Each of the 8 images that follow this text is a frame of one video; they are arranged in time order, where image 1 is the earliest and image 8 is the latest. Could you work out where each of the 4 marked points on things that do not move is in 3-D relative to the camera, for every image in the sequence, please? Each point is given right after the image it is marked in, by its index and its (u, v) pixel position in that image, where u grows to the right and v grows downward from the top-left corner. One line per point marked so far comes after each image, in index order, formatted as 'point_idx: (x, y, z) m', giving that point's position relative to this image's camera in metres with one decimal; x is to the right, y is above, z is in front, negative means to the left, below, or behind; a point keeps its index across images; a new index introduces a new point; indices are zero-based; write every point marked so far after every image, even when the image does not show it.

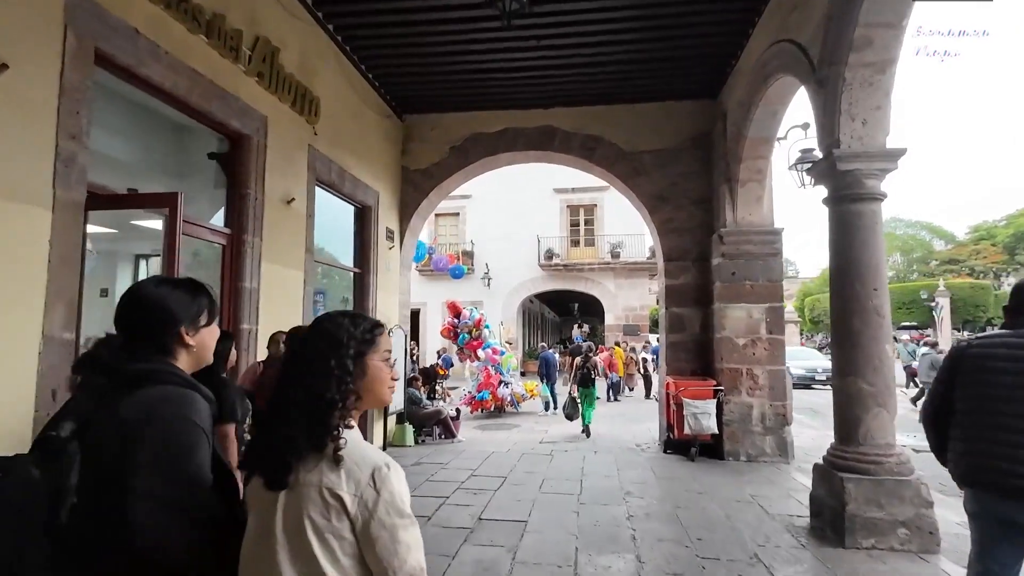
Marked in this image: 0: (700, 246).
0: (+2.4, +0.5, +7.1) m
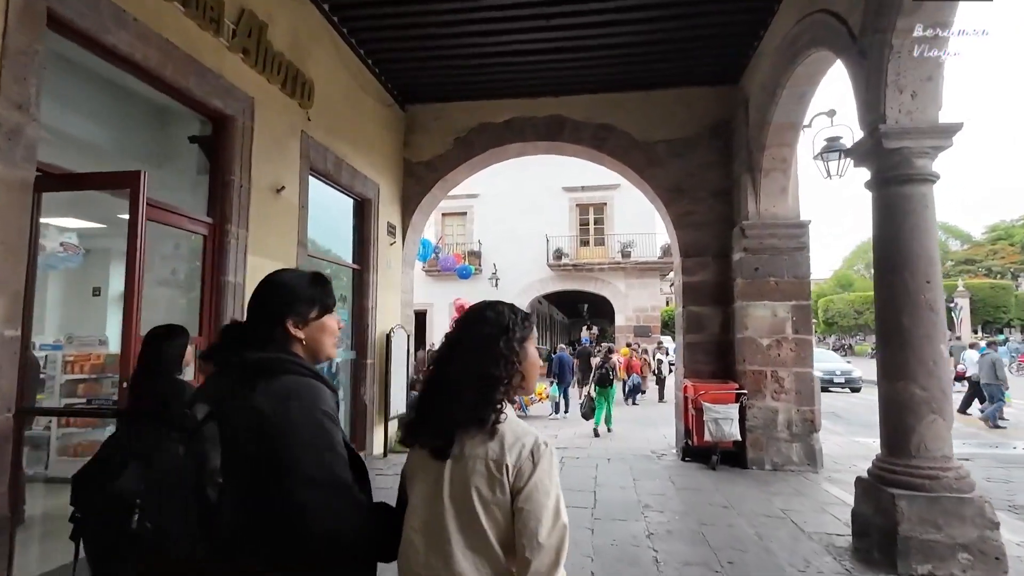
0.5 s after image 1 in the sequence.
0: (+2.5, +0.6, +6.7) m
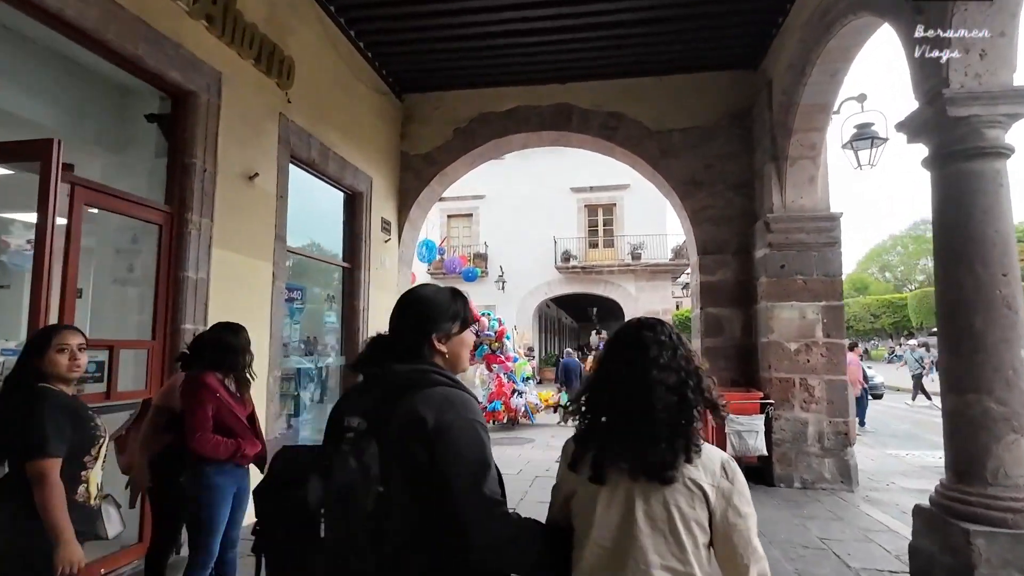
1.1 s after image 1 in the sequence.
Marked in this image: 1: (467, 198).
0: (+2.5, +0.6, +6.2) m
1: (-1.6, +3.2, +19.8) m
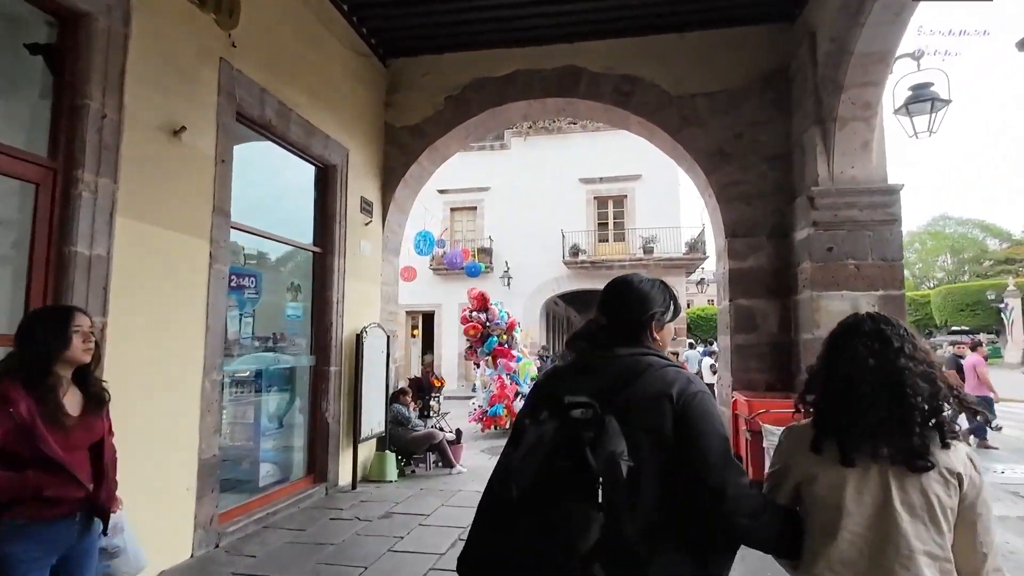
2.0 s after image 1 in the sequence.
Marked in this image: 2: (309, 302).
0: (+2.5, +0.7, +5.3) m
1: (-1.4, +3.3, +19.0) m
2: (-1.8, -0.1, +5.0) m
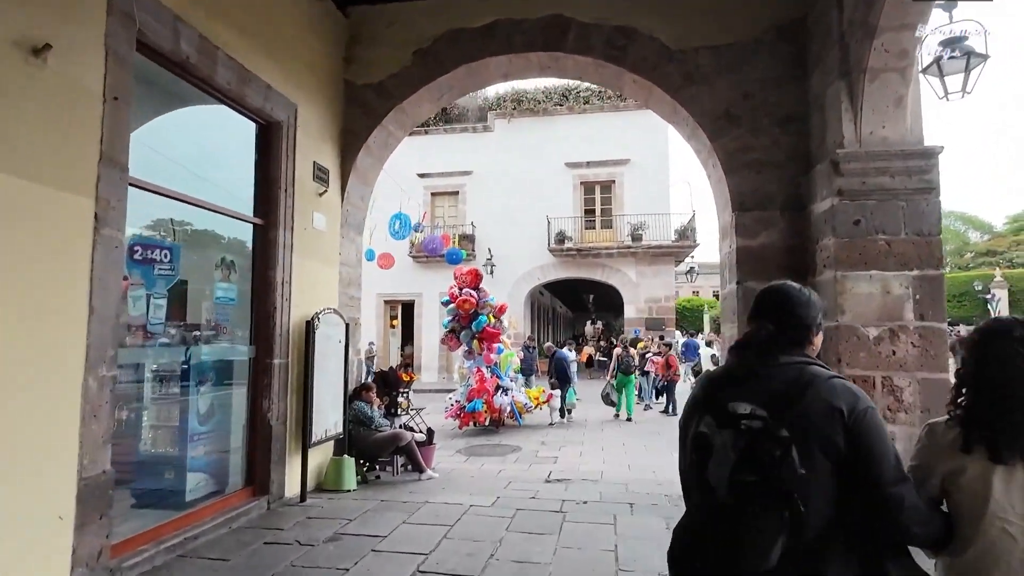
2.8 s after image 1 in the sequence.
0: (+2.3, +0.8, +4.7) m
1: (-1.9, +3.7, +18.2) m
2: (-2.0, 0.0, +4.3) m
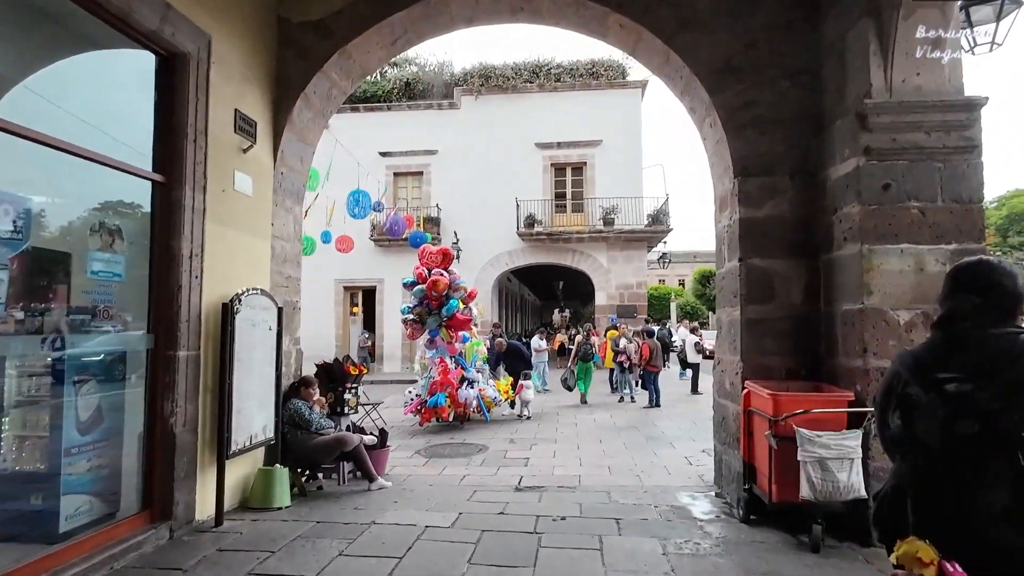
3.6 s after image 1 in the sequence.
0: (+2.1, +1.0, +4.0) m
1: (-2.9, +4.1, +17.2) m
2: (-2.2, +0.2, +3.4) m
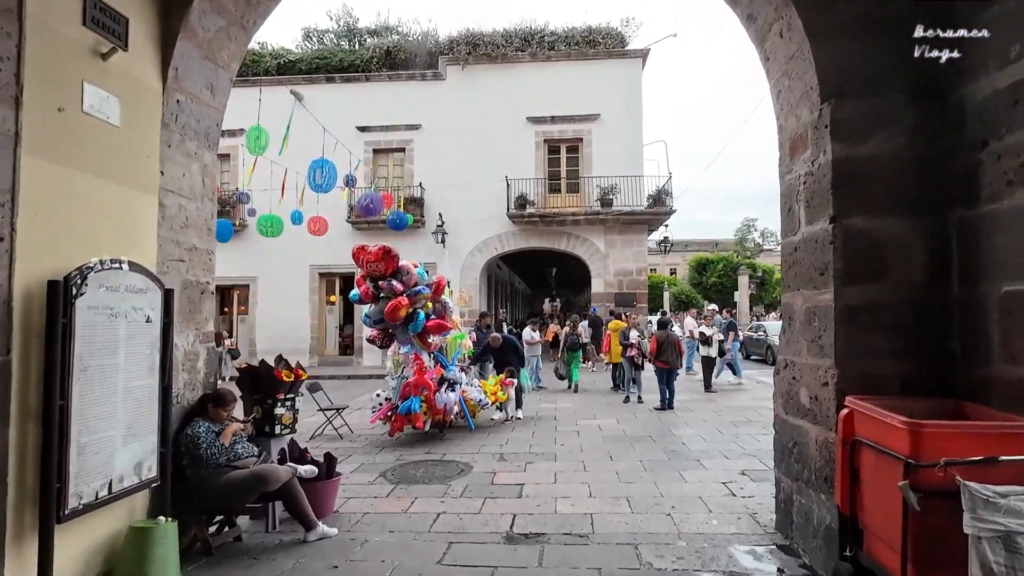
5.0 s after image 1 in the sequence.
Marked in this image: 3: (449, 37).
0: (+2.0, +1.1, +2.8) m
1: (-3.2, +4.5, +15.8) m
2: (-2.3, +0.3, +2.1) m
3: (-1.9, +7.5, +16.8) m
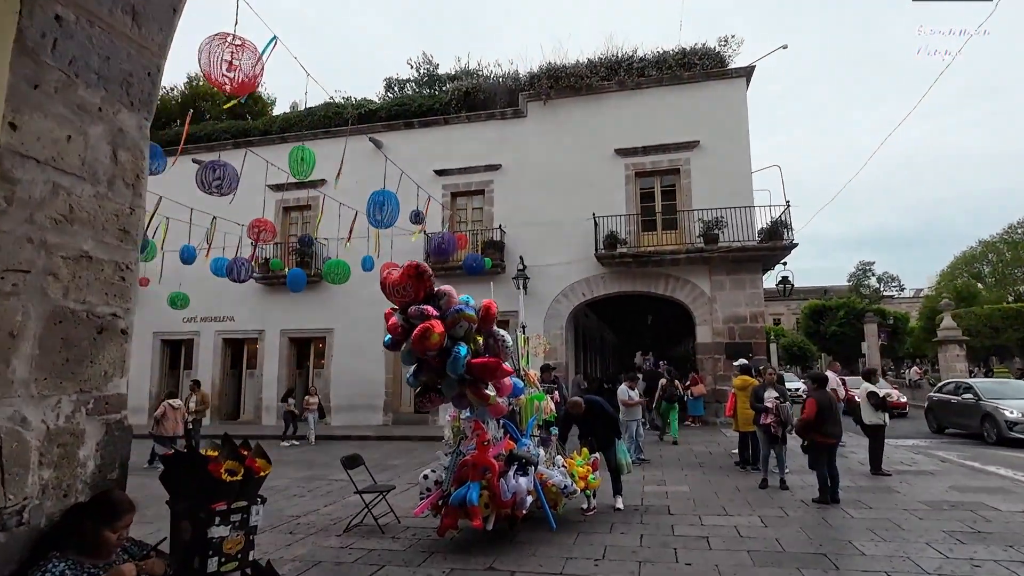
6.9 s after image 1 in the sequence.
0: (+2.2, +1.1, +0.9) m
1: (-0.9, +3.2, +14.9) m
2: (-2.1, +0.3, +0.9) m
3: (+0.5, +6.1, +16.0) m
